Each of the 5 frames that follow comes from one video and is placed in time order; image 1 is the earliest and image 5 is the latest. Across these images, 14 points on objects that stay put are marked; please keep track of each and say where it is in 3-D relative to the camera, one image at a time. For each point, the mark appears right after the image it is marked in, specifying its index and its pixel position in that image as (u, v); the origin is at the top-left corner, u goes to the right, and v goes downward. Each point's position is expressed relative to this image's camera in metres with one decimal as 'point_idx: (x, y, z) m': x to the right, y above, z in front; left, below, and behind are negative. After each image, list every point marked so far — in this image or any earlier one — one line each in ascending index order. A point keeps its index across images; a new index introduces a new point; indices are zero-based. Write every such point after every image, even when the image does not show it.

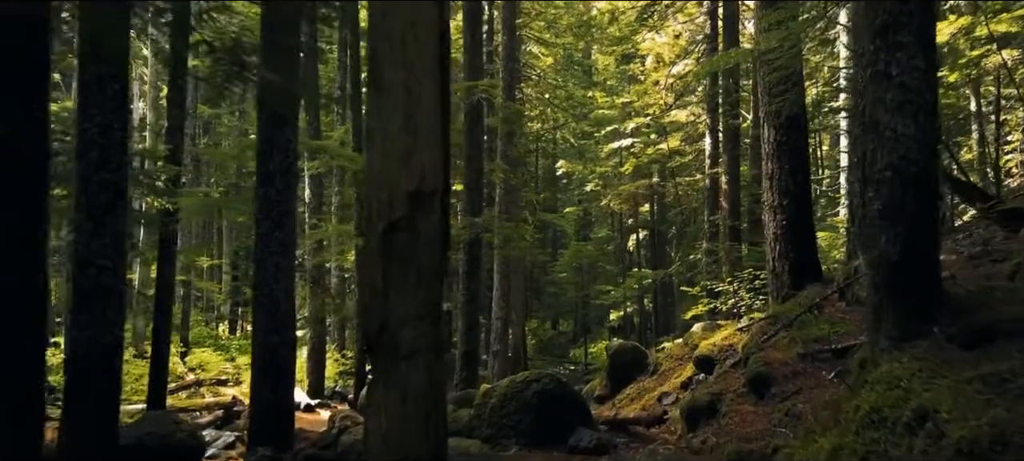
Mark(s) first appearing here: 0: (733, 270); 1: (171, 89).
0: (+4.9, -0.9, +17.2) m
1: (-4.9, +2.0, +11.2) m
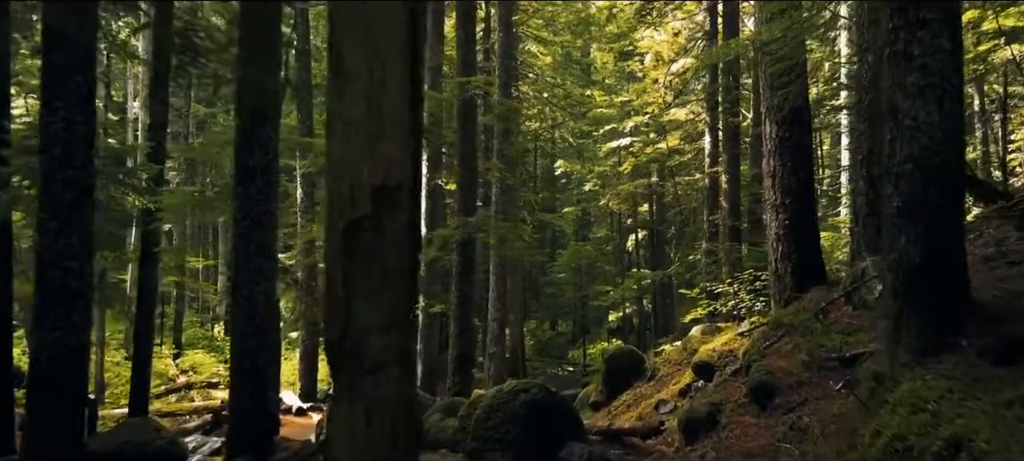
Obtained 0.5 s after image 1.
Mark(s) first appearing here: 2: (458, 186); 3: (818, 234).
0: (+4.8, -0.9, +16.9) m
1: (-5.0, +2.0, +10.8) m
2: (-0.9, +0.8, +13.4) m
3: (+3.4, 0.0, +8.6) m
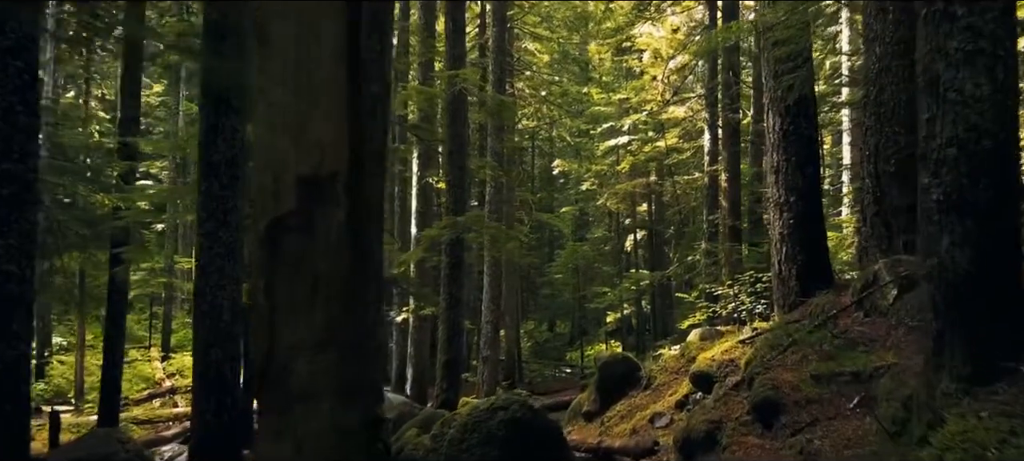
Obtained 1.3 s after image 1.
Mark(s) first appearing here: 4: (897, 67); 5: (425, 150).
0: (+4.7, -0.9, +16.4) m
1: (-5.1, +2.0, +10.3) m
2: (-1.1, +0.8, +12.8) m
3: (+3.3, 0.0, +8.1) m
4: (+4.6, +2.0, +9.2) m
5: (-1.8, +1.6, +15.7) m
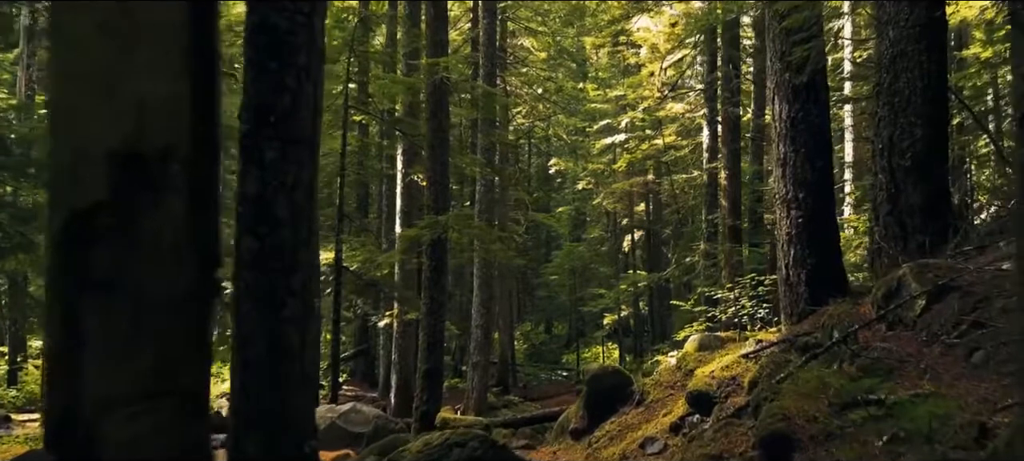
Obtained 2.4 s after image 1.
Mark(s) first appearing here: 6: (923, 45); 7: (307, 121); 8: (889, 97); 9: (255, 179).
0: (+4.4, -0.9, +15.6) m
1: (-5.4, +2.0, +9.5) m
2: (-1.3, +0.8, +12.1) m
3: (+3.1, 0.0, +7.3) m
4: (+4.4, +2.0, +8.5) m
5: (-2.0, +1.6, +14.9) m
6: (+4.5, +2.0, +8.4) m
7: (-1.0, +0.5, +3.8) m
8: (+4.3, +1.5, +8.8) m
9: (-1.2, +0.2, +3.7) m
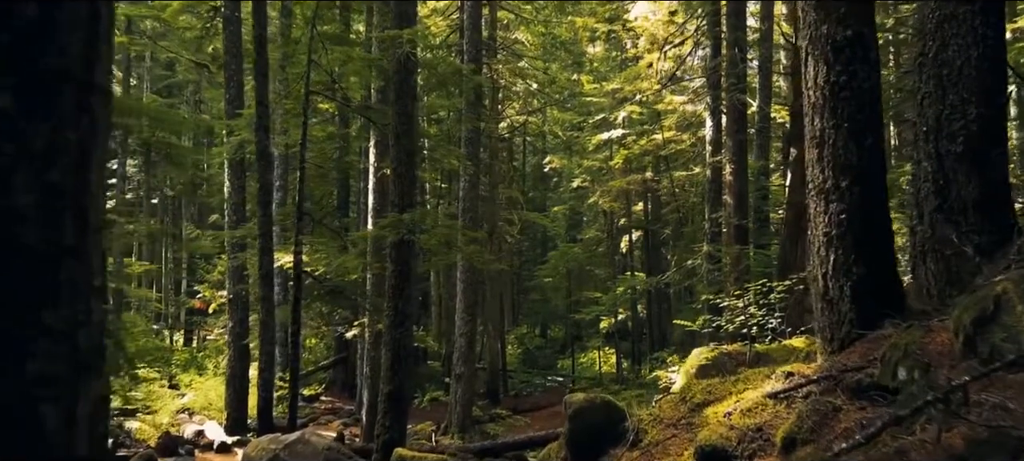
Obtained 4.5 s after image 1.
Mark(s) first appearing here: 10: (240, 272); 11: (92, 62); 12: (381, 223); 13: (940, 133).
0: (+4.1, -0.9, +14.1) m
1: (-5.6, +2.0, +8.0) m
2: (-1.6, +0.8, +10.6) m
3: (+2.8, 0.0, +5.8) m
4: (+4.1, +2.0, +7.0) m
5: (-2.3, +1.6, +13.4) m
6: (+4.2, +2.0, +6.9) m
7: (-1.3, +0.5, +2.3) m
8: (+4.0, +1.5, +7.3) m
9: (-1.5, +0.3, +2.2) m
10: (-5.6, -0.9, +16.0) m
11: (-1.3, +0.5, +2.3) m
12: (-1.7, +0.1, +10.0) m
13: (+4.0, +0.9, +7.3) m
